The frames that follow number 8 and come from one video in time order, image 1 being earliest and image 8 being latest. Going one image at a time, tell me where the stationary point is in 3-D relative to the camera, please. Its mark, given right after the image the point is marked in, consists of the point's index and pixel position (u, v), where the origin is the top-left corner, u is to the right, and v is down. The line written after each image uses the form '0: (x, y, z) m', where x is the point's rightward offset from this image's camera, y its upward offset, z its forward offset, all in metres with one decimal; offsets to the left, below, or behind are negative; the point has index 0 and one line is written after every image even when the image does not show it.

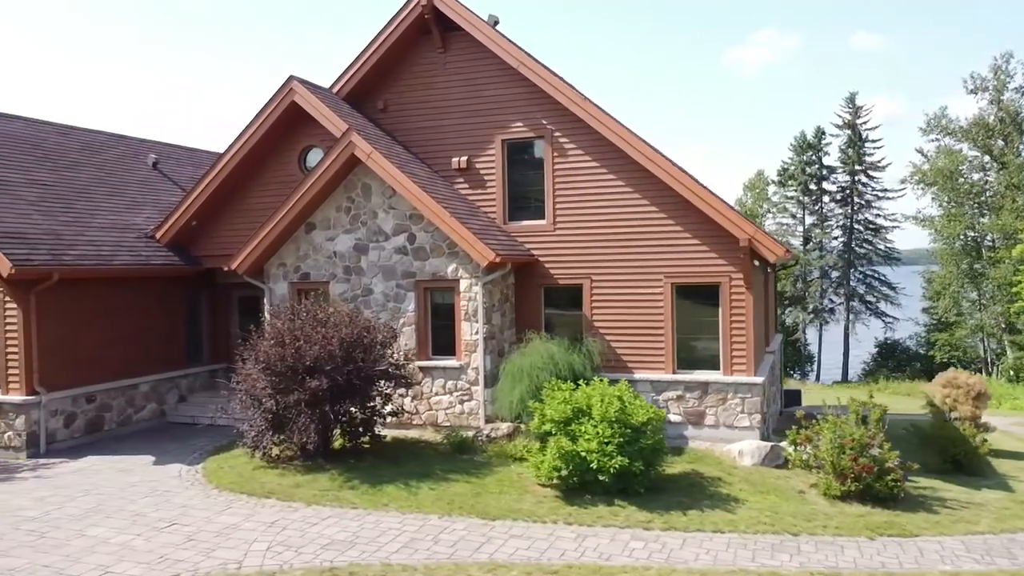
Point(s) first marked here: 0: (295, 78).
0: (-3.7, +3.6, +13.7) m
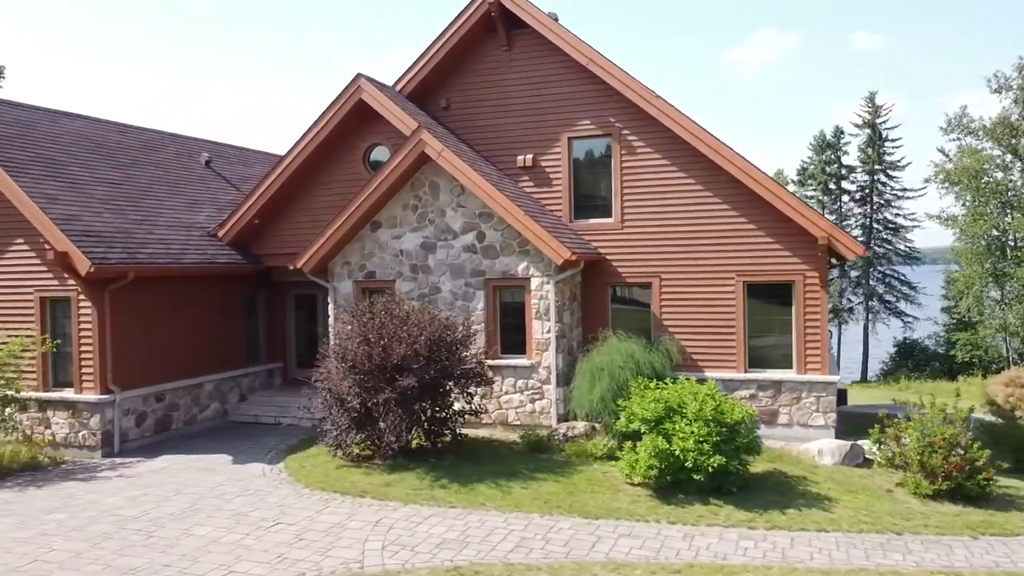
0: (-2.5, +3.6, +13.7) m
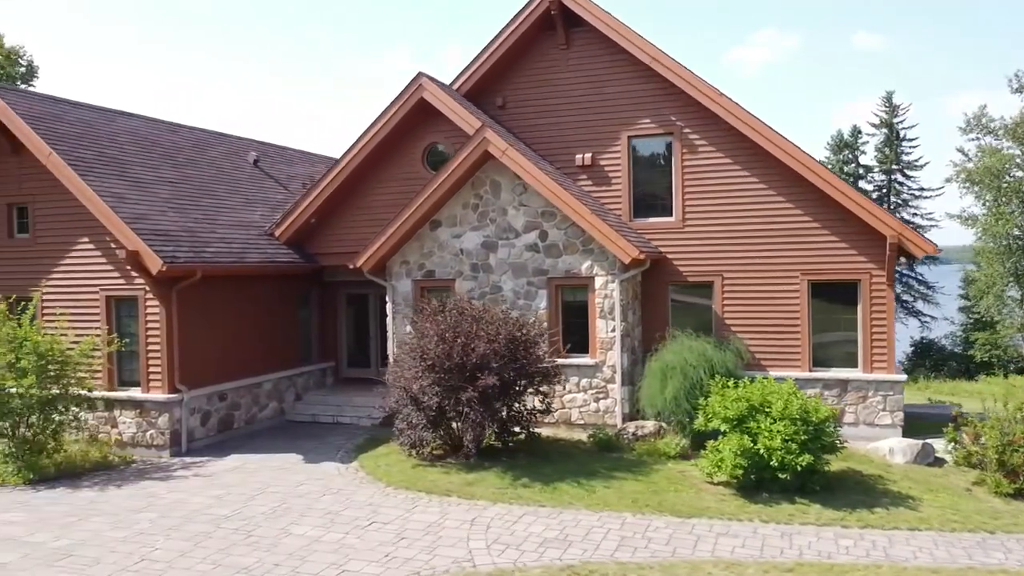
0: (-1.5, +3.6, +13.7) m
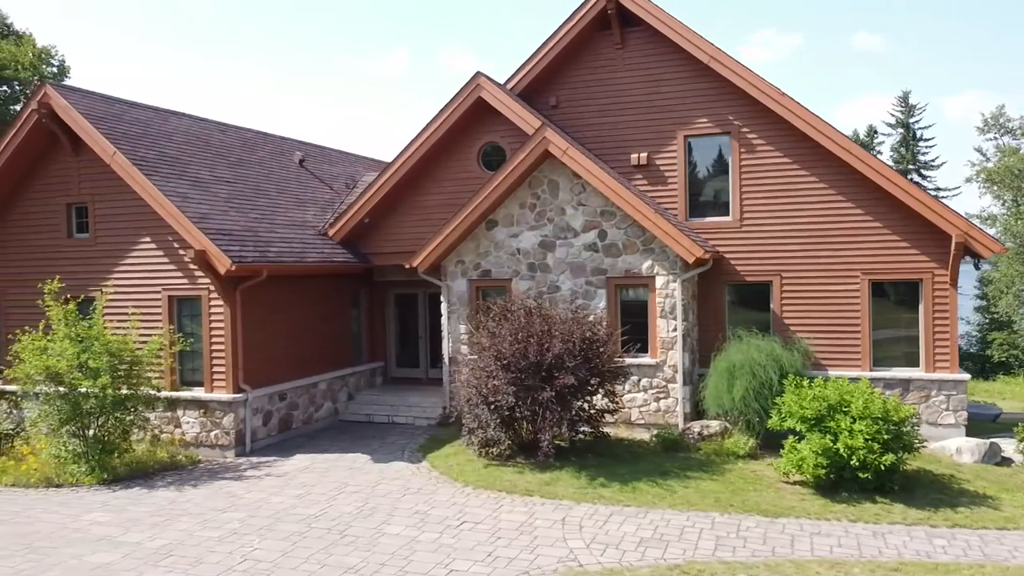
0: (-0.5, +3.6, +13.7) m
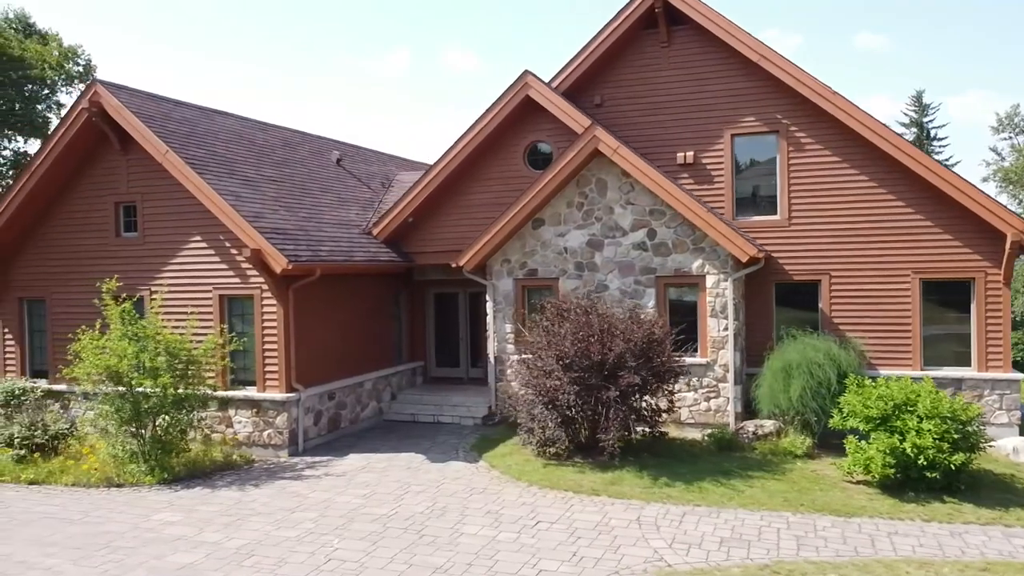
0: (+0.3, +3.6, +13.6) m
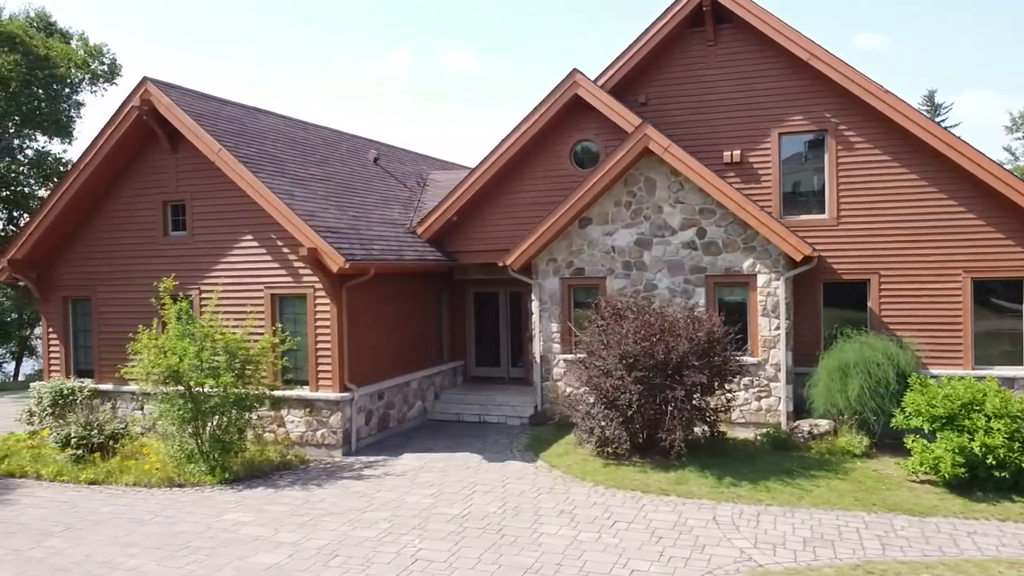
0: (+1.1, +3.6, +13.6) m
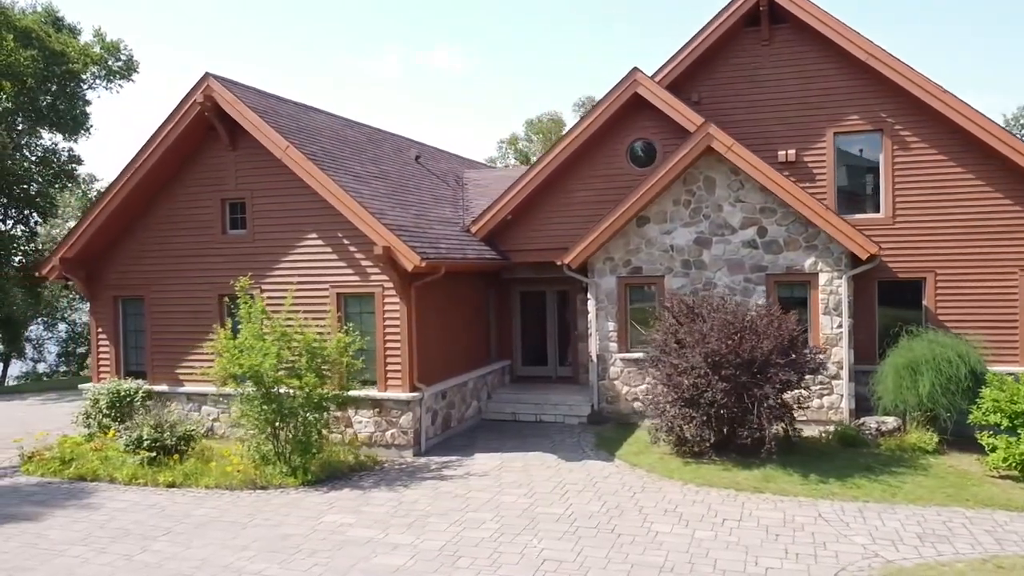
0: (+2.1, +3.7, +13.6) m
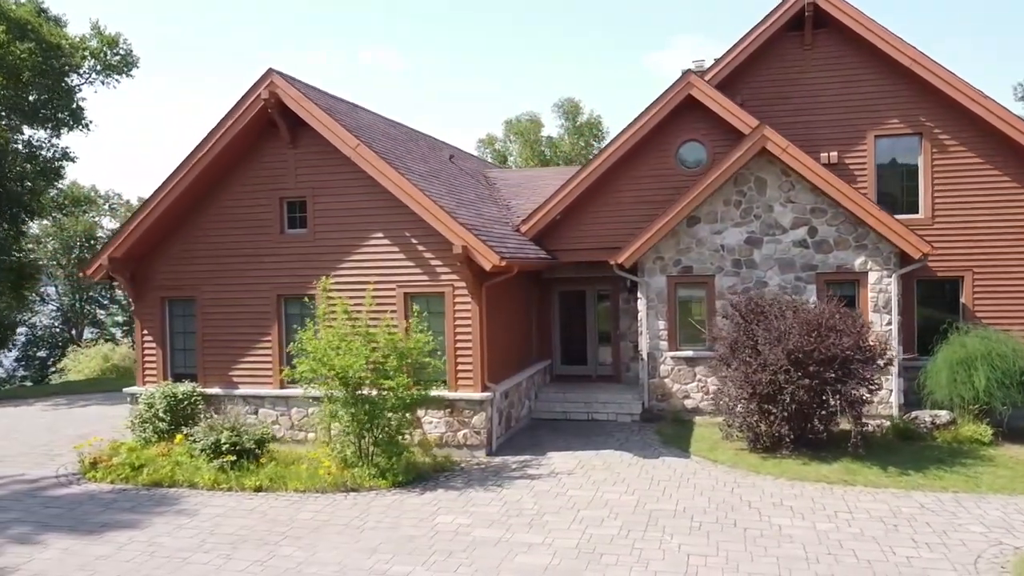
0: (+3.1, +3.7, +13.8) m
